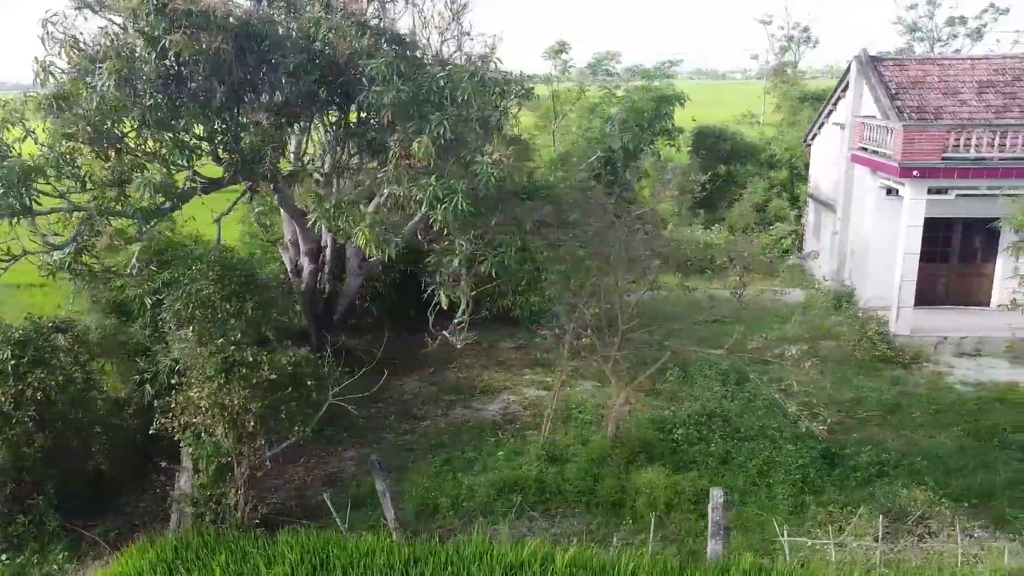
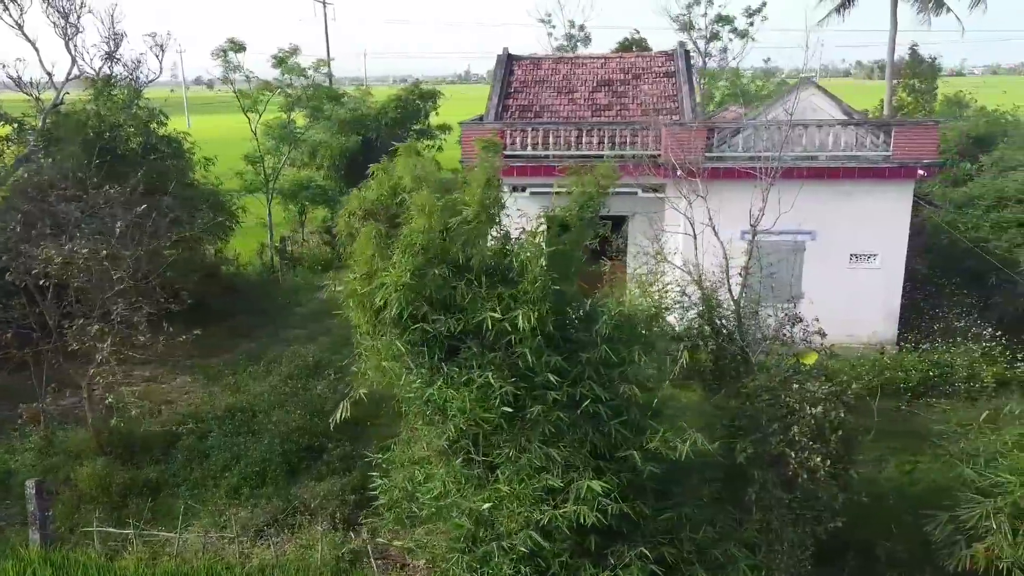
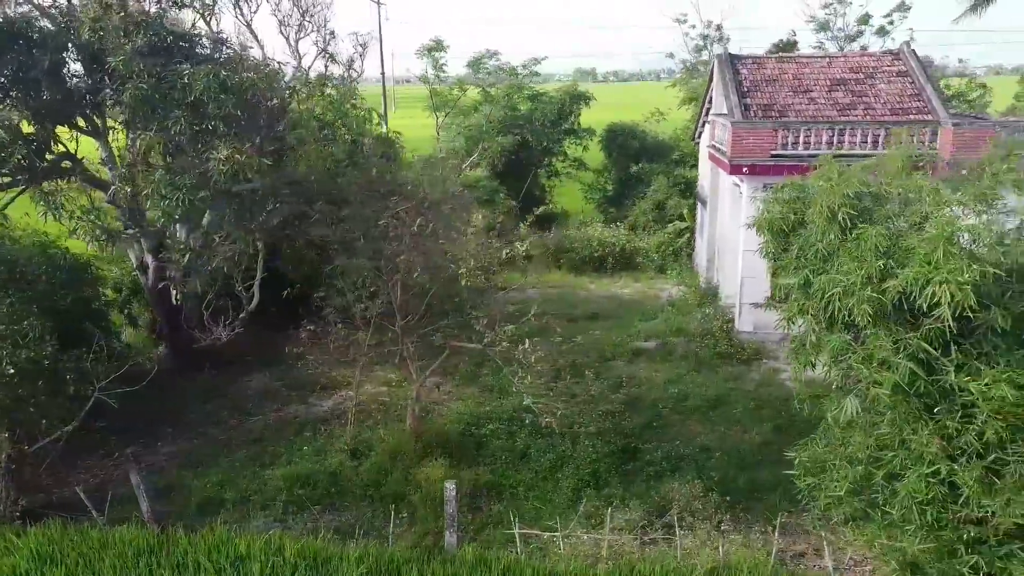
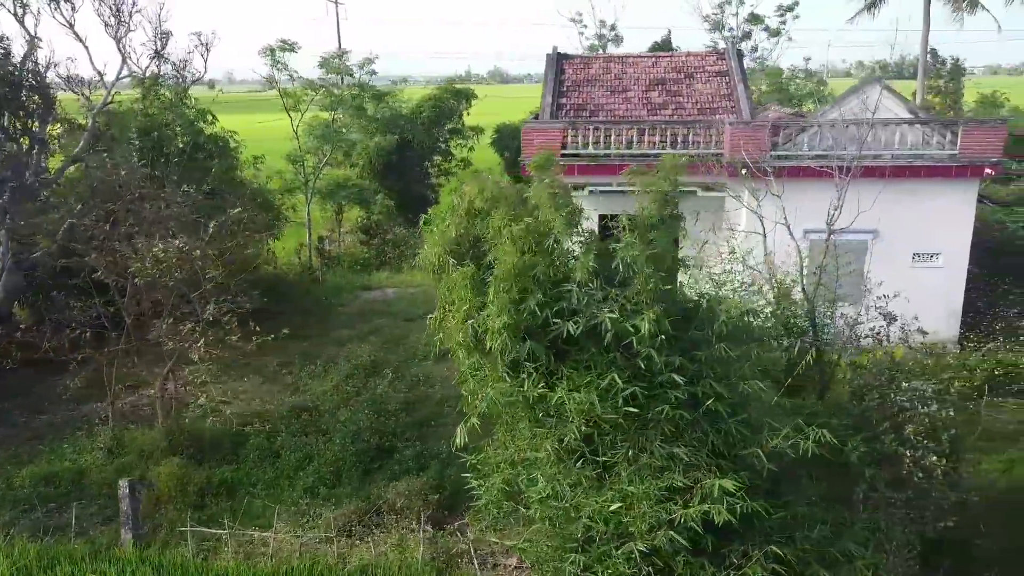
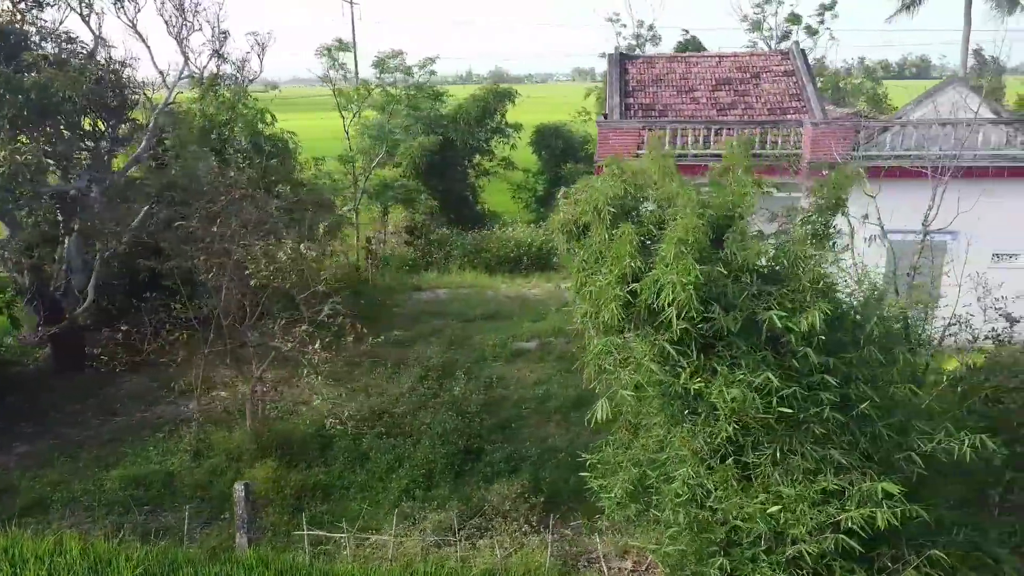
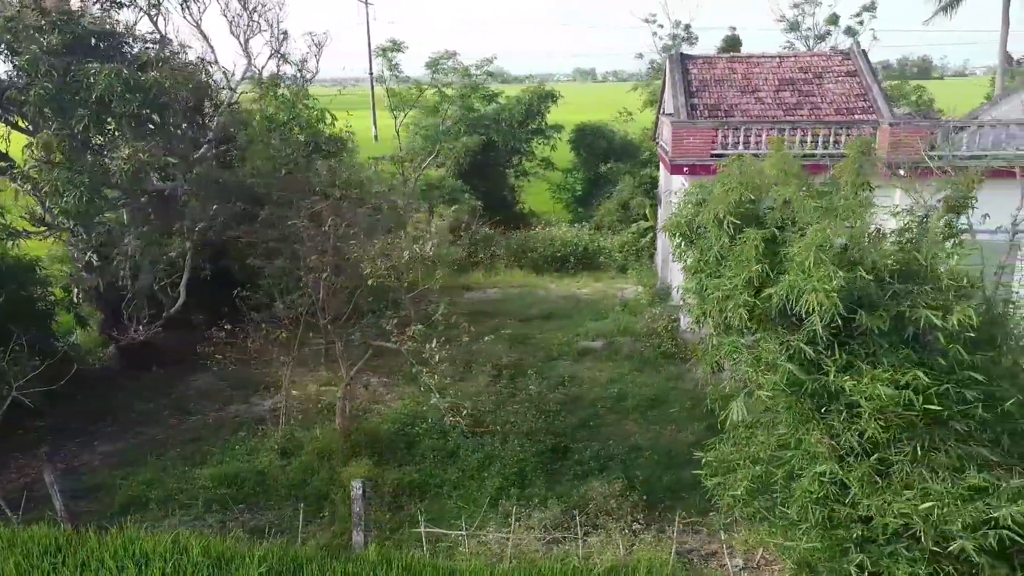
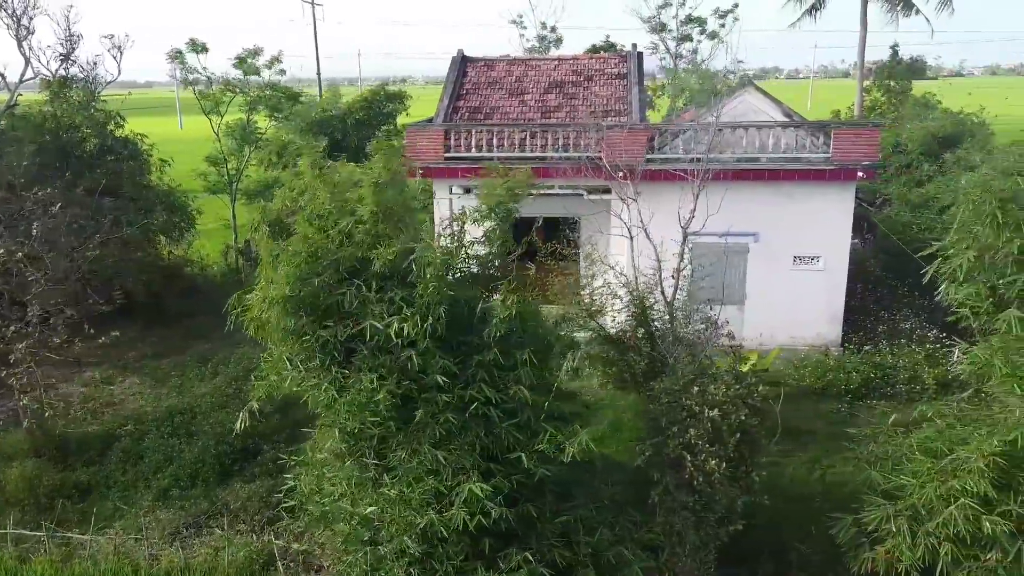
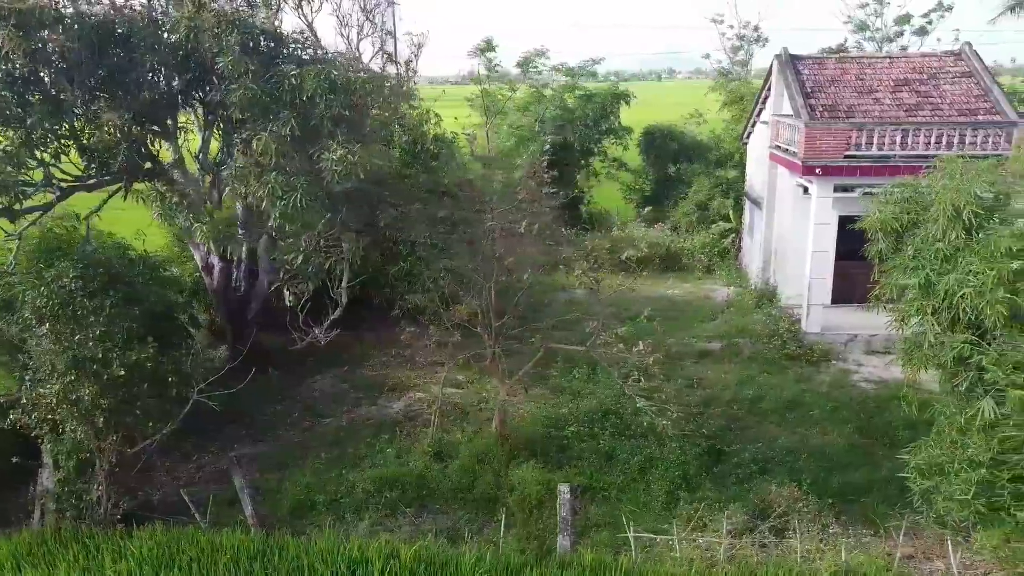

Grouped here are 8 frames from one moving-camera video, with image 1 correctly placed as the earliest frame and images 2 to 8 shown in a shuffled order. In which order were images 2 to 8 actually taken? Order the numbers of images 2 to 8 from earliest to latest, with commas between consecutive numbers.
8, 3, 6, 5, 4, 2, 7
